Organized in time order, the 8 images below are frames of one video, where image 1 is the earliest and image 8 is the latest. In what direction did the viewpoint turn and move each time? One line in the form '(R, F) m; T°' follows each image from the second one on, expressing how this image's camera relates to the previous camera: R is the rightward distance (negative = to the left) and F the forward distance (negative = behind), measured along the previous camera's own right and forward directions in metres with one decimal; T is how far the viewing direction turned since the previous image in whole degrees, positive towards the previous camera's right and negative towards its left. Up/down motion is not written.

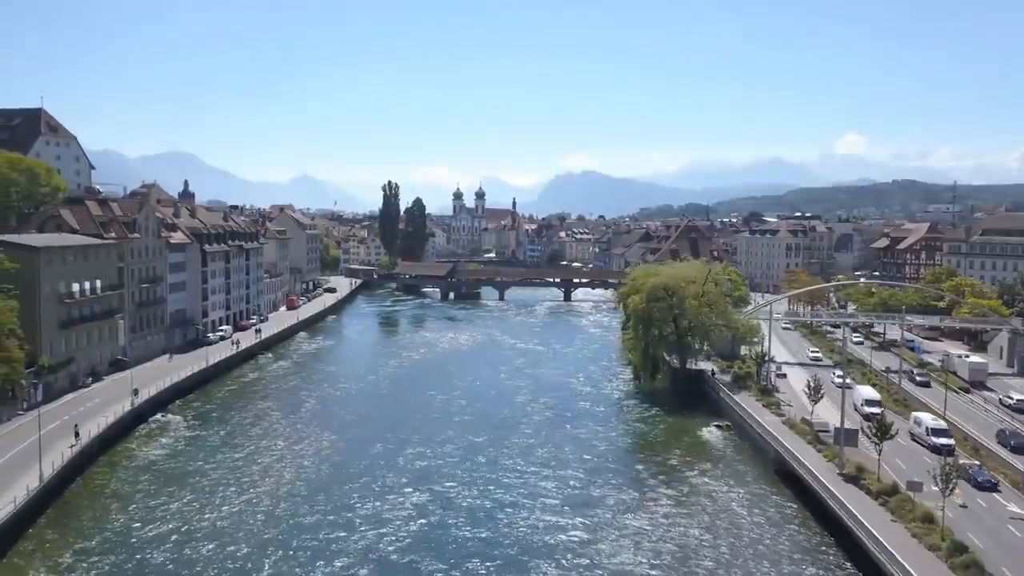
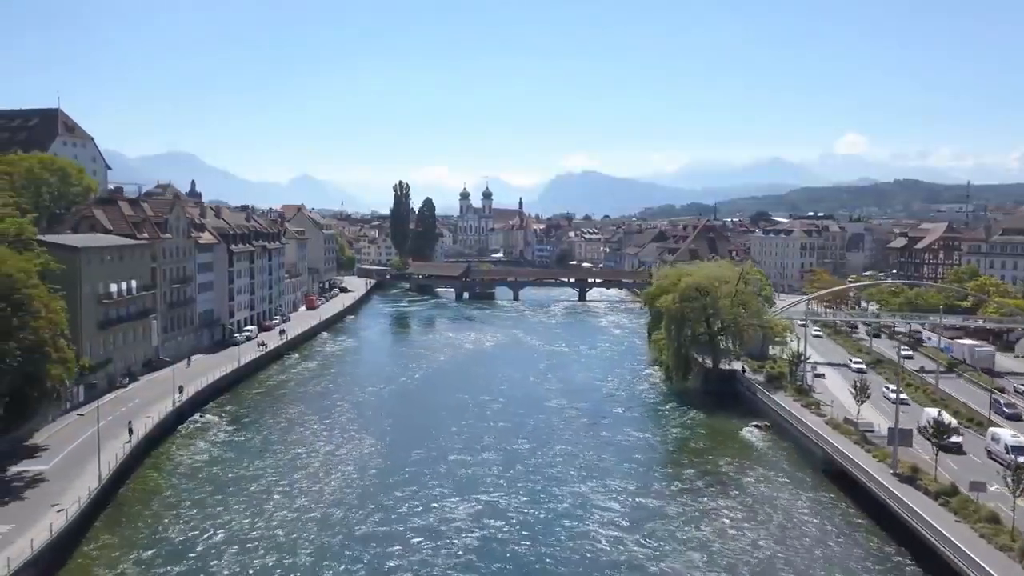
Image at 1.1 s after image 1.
(-1.9, +0.1) m; 0°
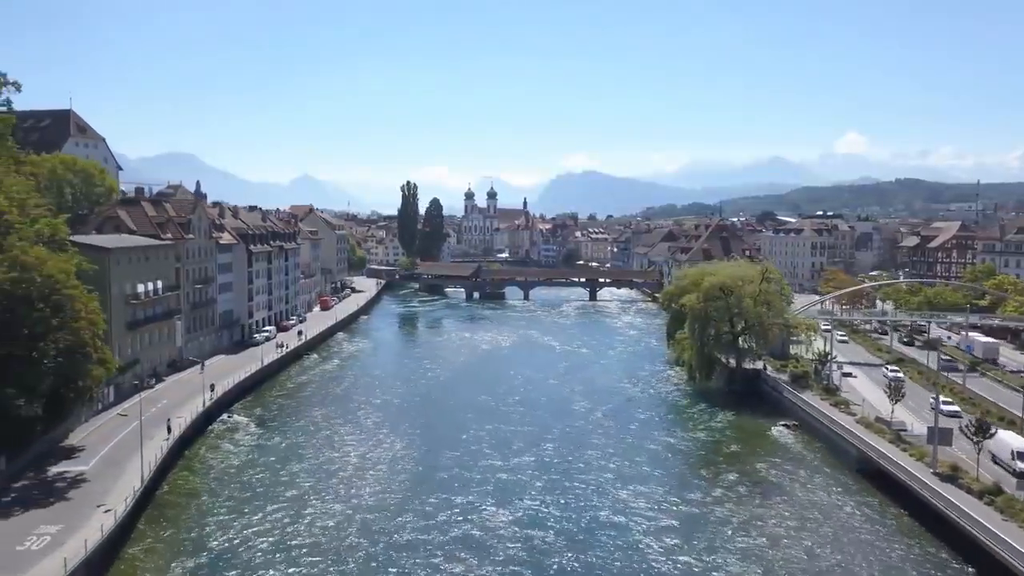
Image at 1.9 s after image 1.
(-1.4, +0.1) m; 0°
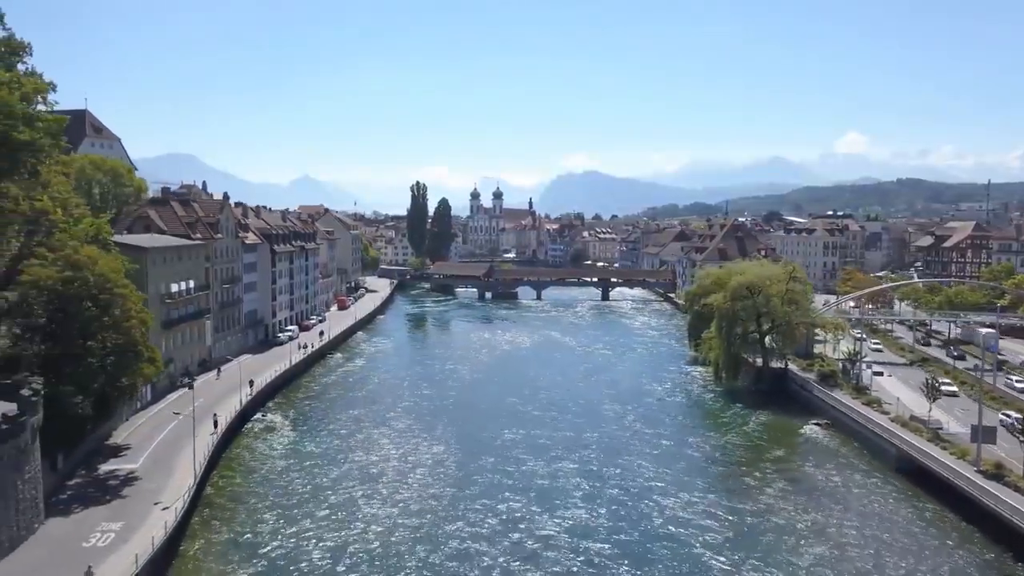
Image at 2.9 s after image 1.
(-1.6, -0.1) m; 0°
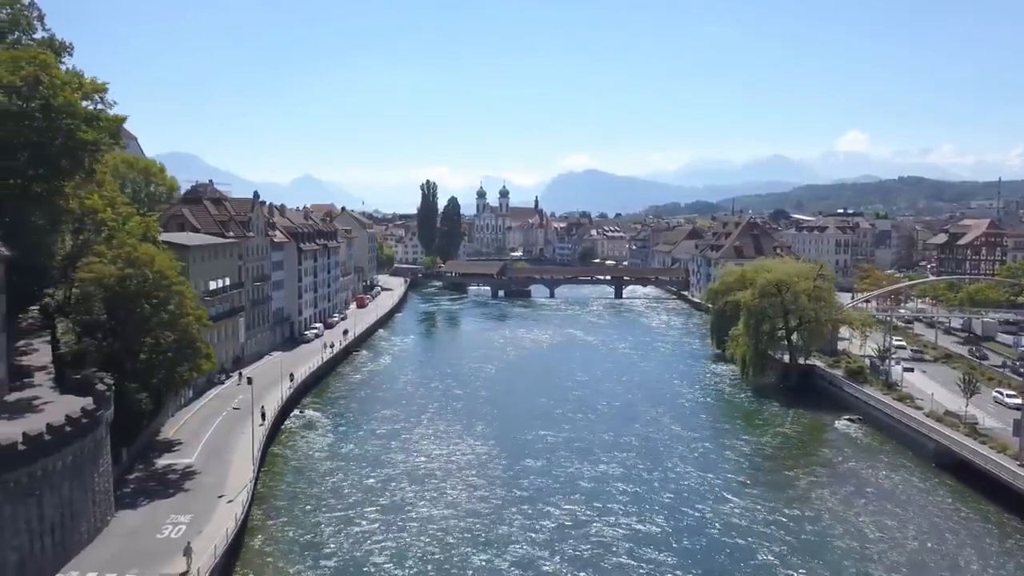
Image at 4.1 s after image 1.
(-1.7, -0.4) m; 0°
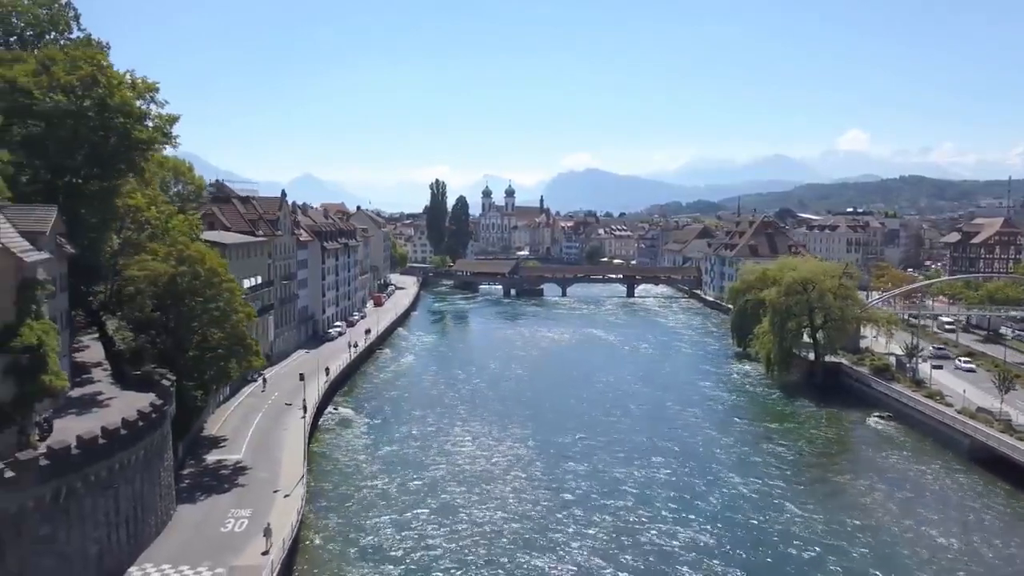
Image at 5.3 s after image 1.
(-1.6, -0.3) m; 0°
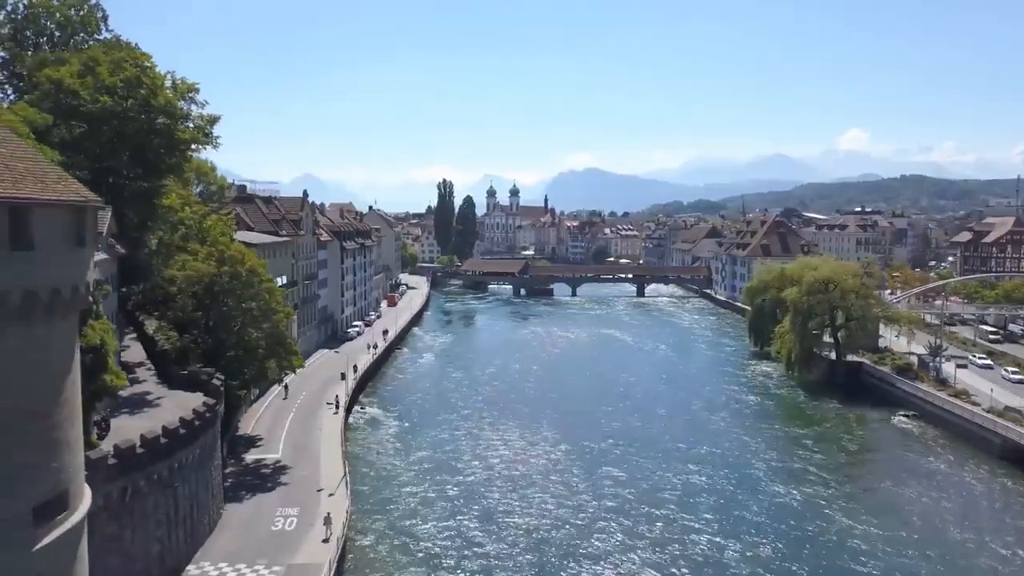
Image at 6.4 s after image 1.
(-1.3, -0.1) m; 0°
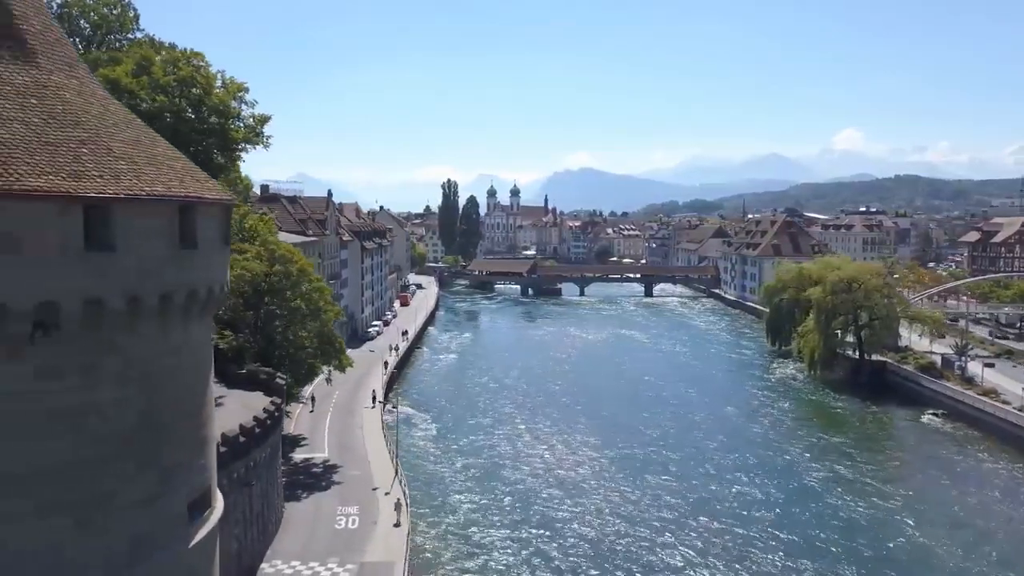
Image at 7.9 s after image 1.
(-1.9, -0.1) m; 0°
